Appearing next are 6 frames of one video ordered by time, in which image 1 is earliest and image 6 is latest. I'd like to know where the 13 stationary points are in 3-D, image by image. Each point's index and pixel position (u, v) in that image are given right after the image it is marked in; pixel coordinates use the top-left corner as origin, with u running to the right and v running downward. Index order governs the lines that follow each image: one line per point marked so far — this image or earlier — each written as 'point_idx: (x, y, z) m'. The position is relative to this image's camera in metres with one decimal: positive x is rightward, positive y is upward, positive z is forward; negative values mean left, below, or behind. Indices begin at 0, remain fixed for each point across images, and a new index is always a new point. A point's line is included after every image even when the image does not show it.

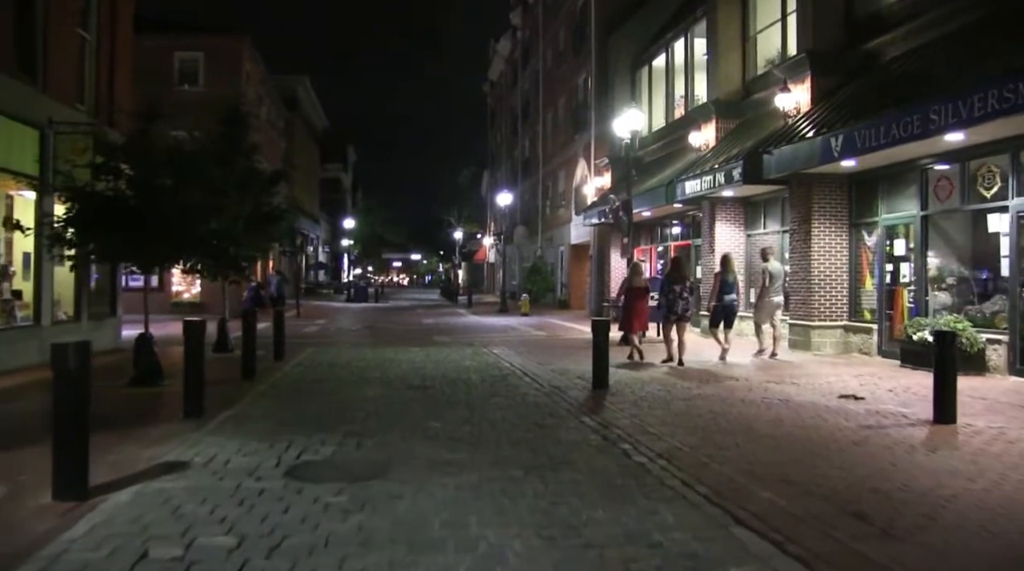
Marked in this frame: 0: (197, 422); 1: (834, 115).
0: (-3.1, -1.3, +8.9) m
1: (+5.4, +2.8, +15.3) m
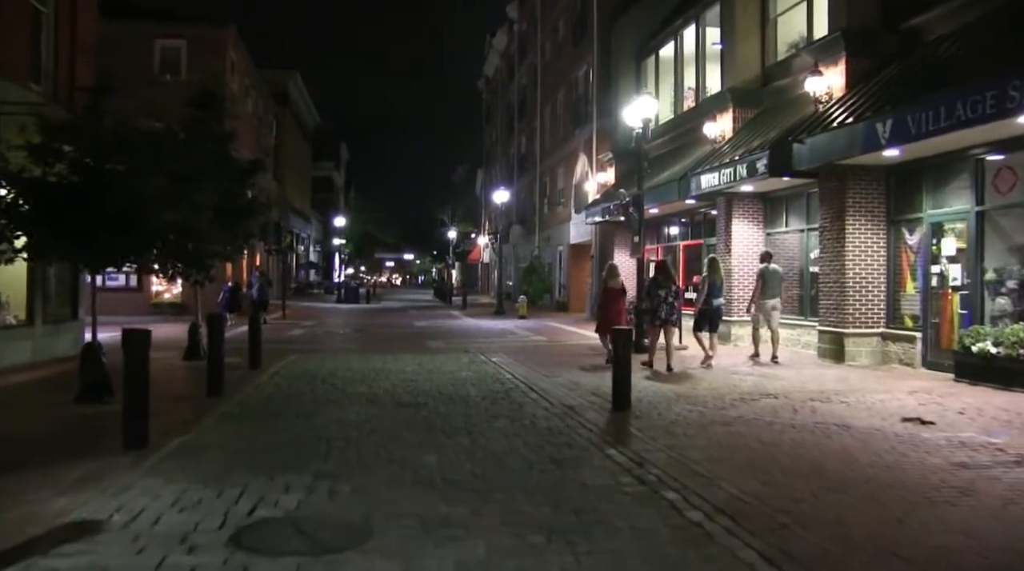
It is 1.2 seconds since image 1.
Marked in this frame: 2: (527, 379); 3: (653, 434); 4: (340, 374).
0: (-3.0, -1.3, +7.3) m
1: (+5.4, +2.8, +13.8) m
2: (+0.2, -1.3, +13.1) m
3: (+1.3, -1.3, +8.3) m
4: (-2.6, -1.3, +13.9) m
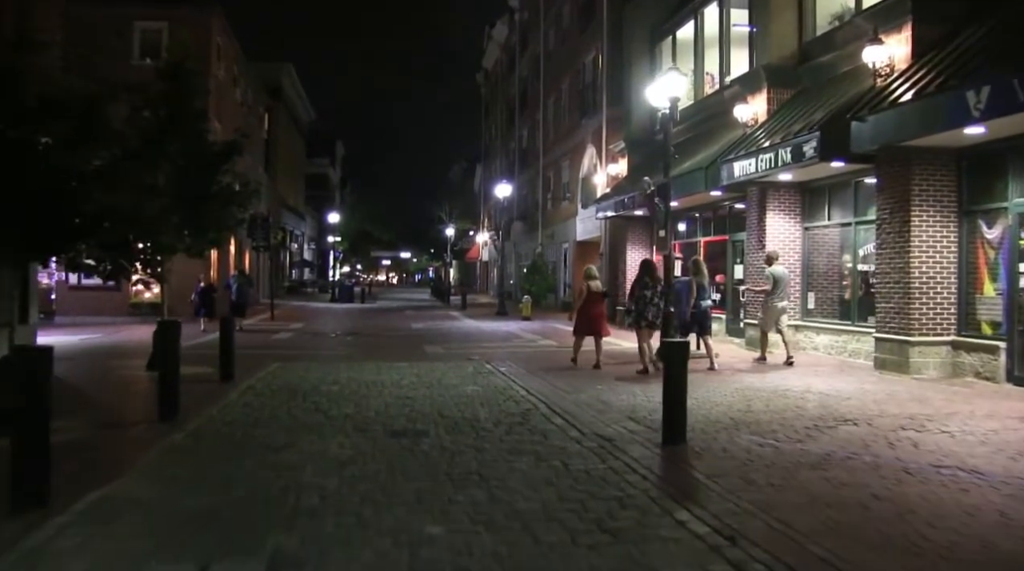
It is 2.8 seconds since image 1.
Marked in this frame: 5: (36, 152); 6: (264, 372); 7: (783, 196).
0: (-2.8, -1.4, +5.2) m
1: (+5.6, +2.8, +11.8) m
2: (+0.4, -1.3, +11.0) m
3: (+1.5, -1.4, +6.3) m
4: (-2.4, -1.3, +11.8) m
5: (-4.1, +1.2, +8.0) m
6: (-3.7, -1.3, +13.9) m
7: (+5.2, +1.7, +17.7) m
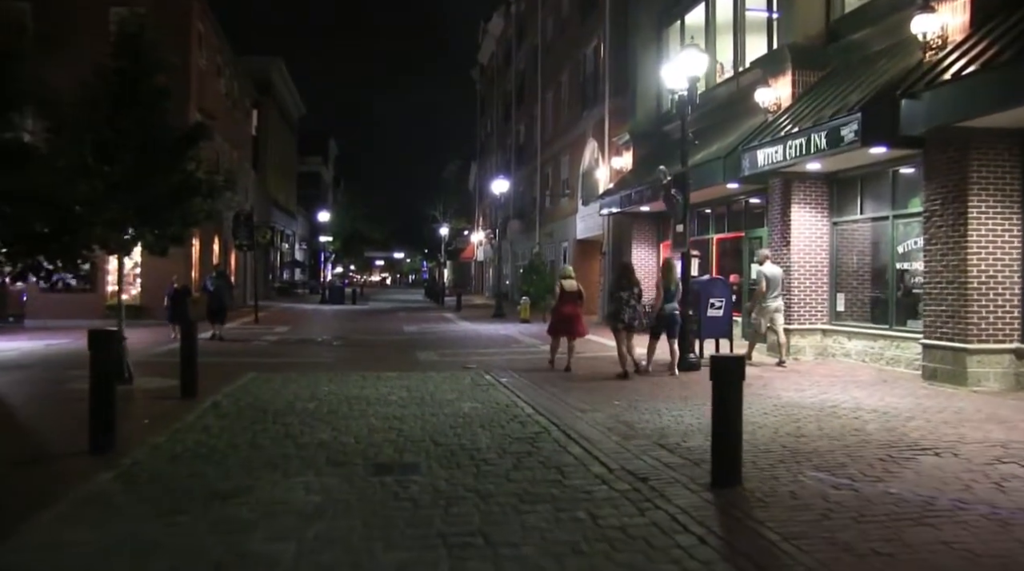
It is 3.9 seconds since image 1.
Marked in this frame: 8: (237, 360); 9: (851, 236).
0: (-2.7, -1.4, +3.6) m
1: (+5.6, +2.8, +10.2) m
2: (+0.5, -1.4, +9.5) m
3: (+1.6, -1.4, +4.7) m
4: (-2.4, -1.4, +10.2) m
5: (-4.1, +1.1, +6.4) m
6: (-3.7, -1.3, +12.3) m
7: (+5.2, +1.7, +16.2) m
8: (-4.7, -1.3, +15.6) m
9: (+5.8, +0.9, +15.9) m
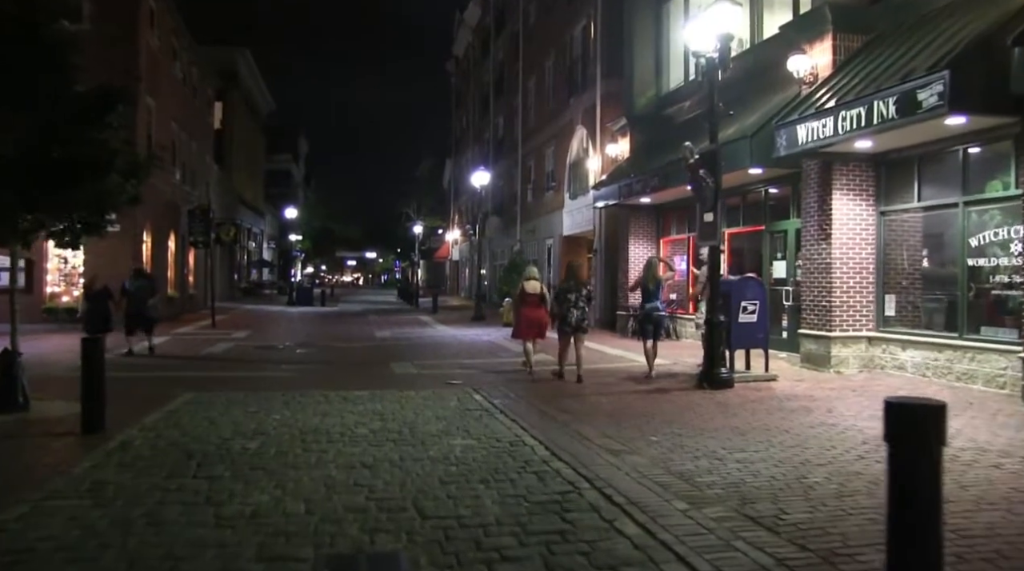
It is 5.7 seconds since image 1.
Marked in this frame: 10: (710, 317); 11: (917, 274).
0: (-2.4, -1.4, +1.0) m
1: (+5.7, +2.8, +7.9) m
2: (+0.5, -1.4, +7.0) m
3: (+1.8, -1.4, +2.2) m
4: (-2.3, -1.4, +7.6) m
5: (-3.9, +1.1, +3.8) m
6: (-3.7, -1.3, +9.6) m
7: (+5.1, +1.7, +13.8) m
8: (-4.8, -1.3, +12.9) m
9: (+5.7, +0.8, +13.5) m
10: (+2.6, -0.4, +12.2) m
11: (+5.9, +0.2, +13.4) m
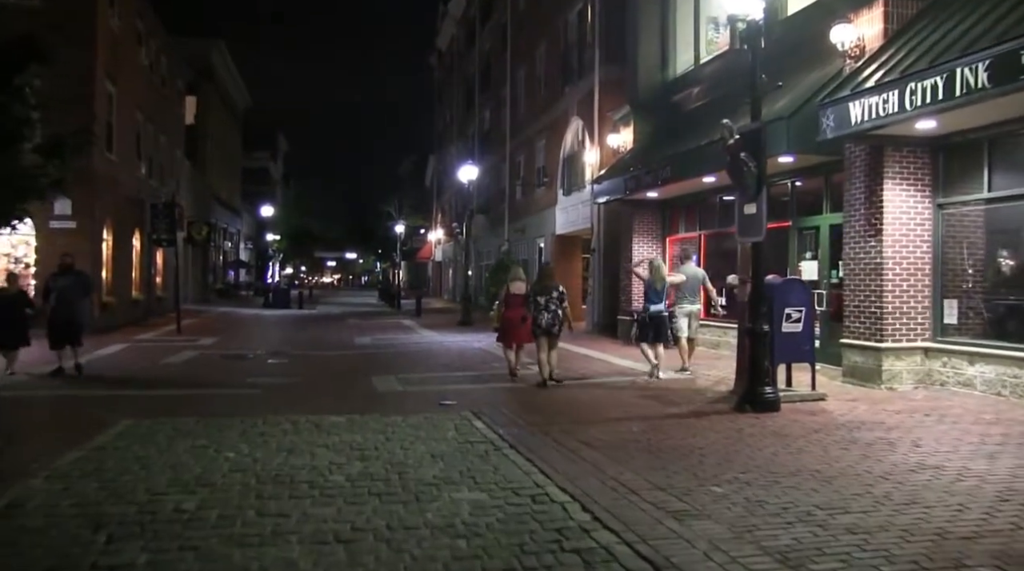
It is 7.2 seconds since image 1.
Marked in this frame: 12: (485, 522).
0: (-2.1, -1.4, -0.9) m
1: (+5.9, +2.7, +6.0) m
2: (+0.7, -1.4, +5.0) m
3: (+2.1, -1.4, +0.3) m
4: (-2.2, -1.4, +5.6) m
5: (-3.7, +1.1, +1.7) m
6: (-3.6, -1.4, +7.6) m
7: (+5.1, +1.7, +12.0) m
8: (-4.7, -1.3, +10.9) m
9: (+5.8, +0.8, +11.7) m
10: (+2.7, -0.5, +10.3) m
11: (+5.9, +0.1, +11.6) m
12: (-0.2, -1.4, +5.5) m
